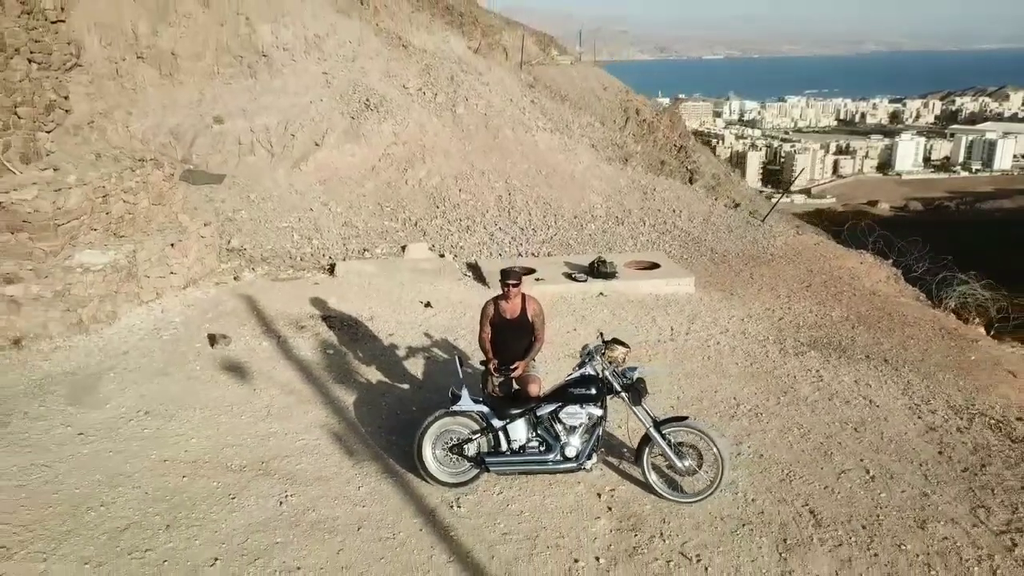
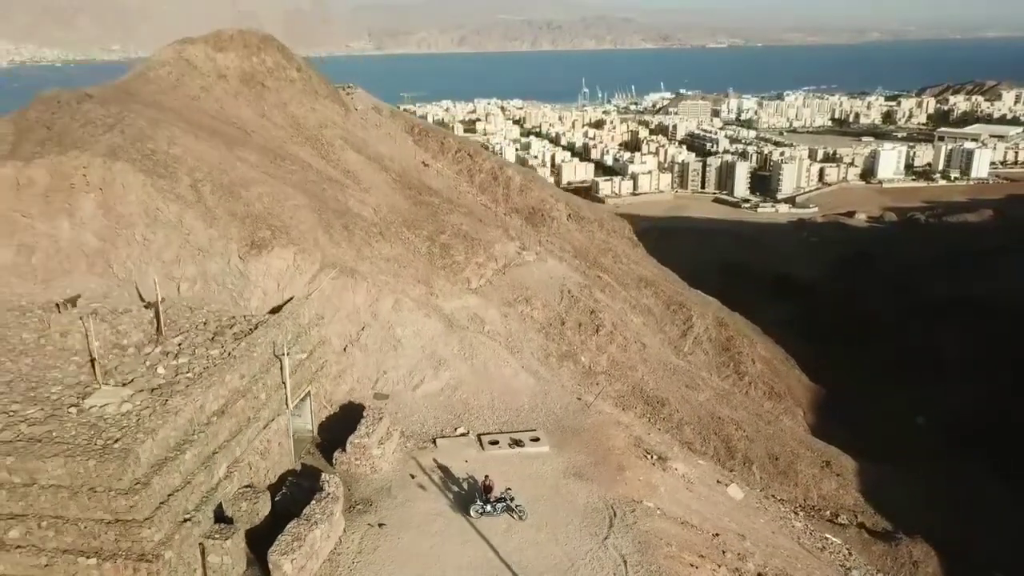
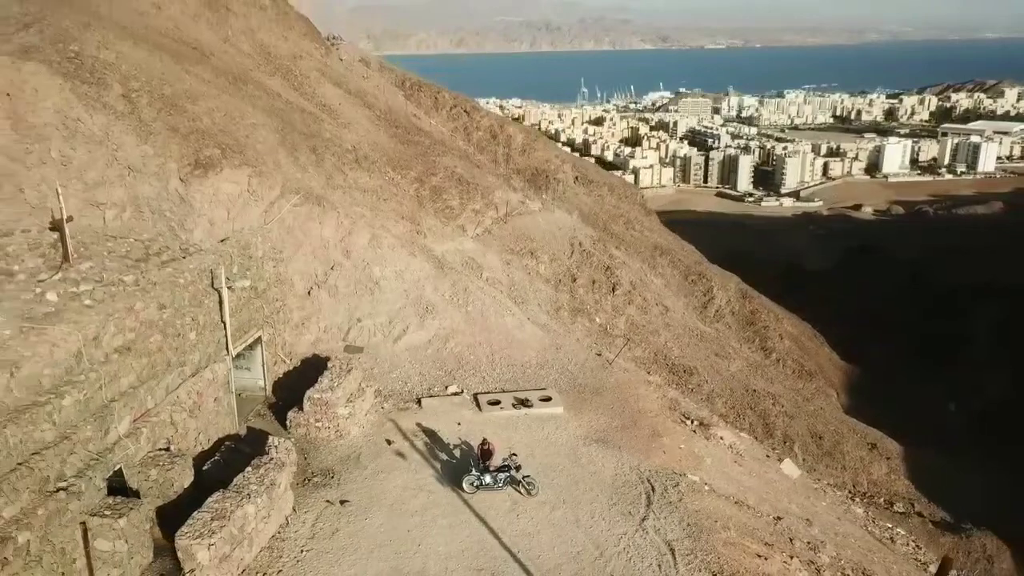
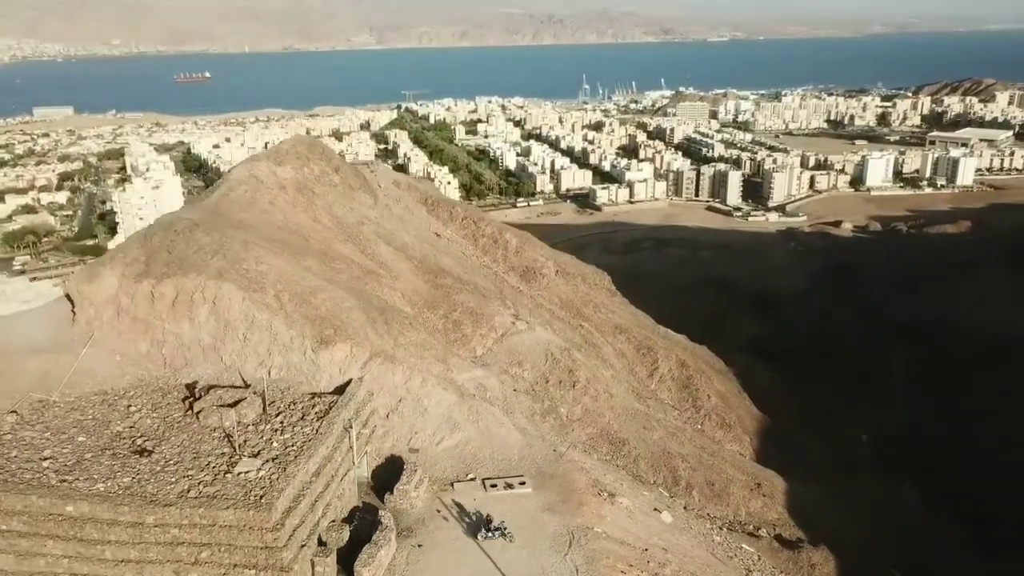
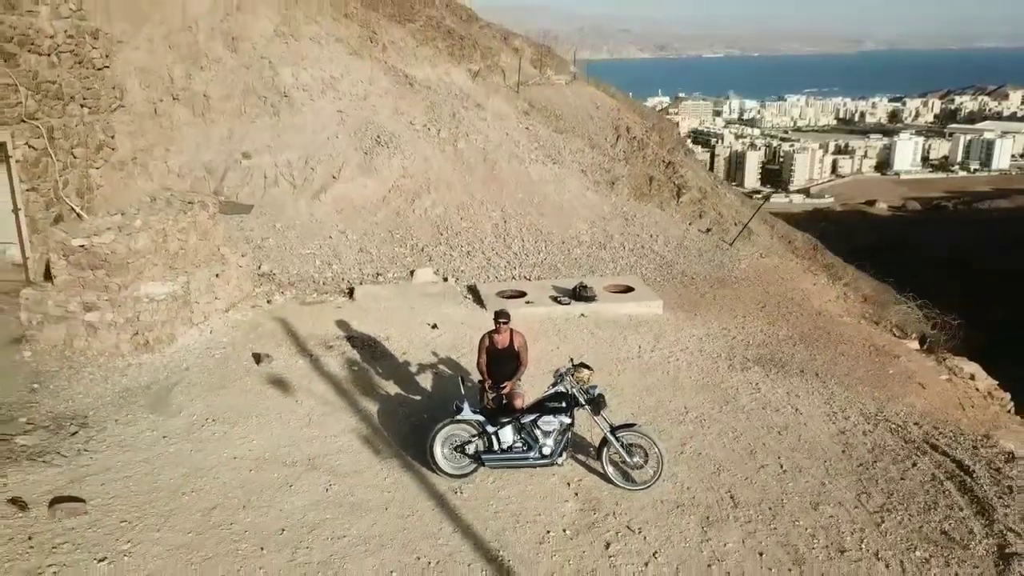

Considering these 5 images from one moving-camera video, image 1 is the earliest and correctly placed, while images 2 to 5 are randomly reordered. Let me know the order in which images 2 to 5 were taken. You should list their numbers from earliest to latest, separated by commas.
5, 3, 2, 4
